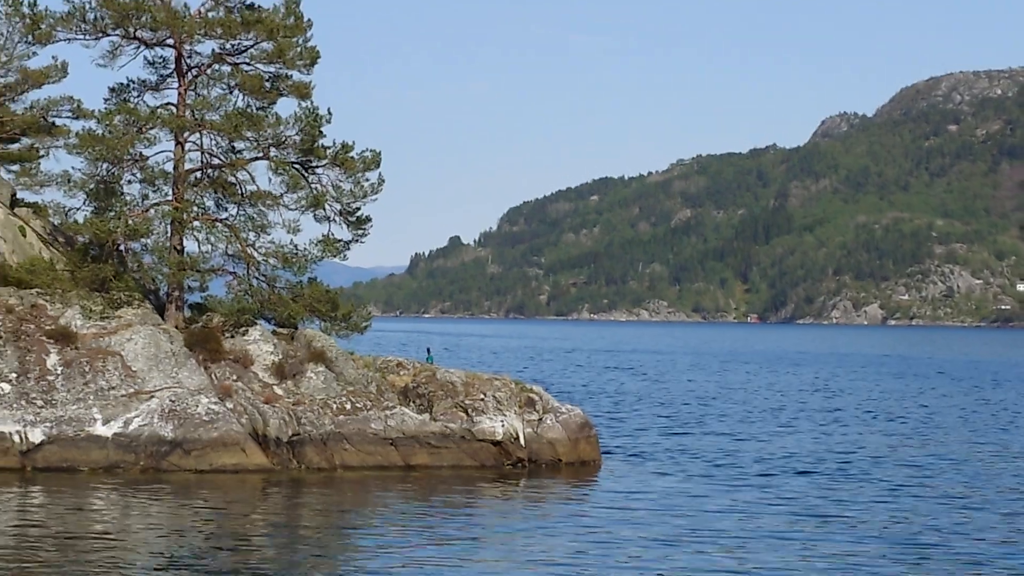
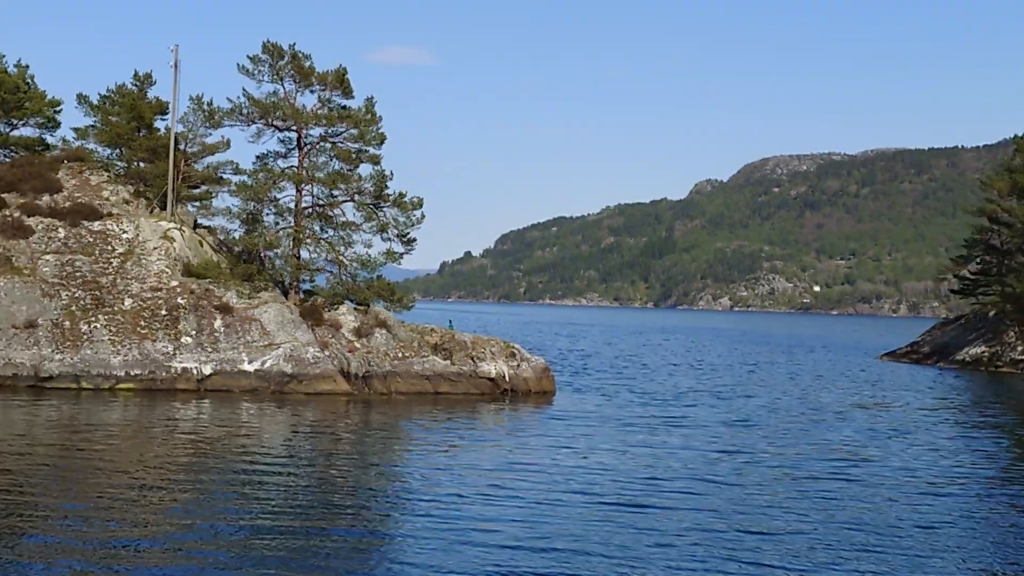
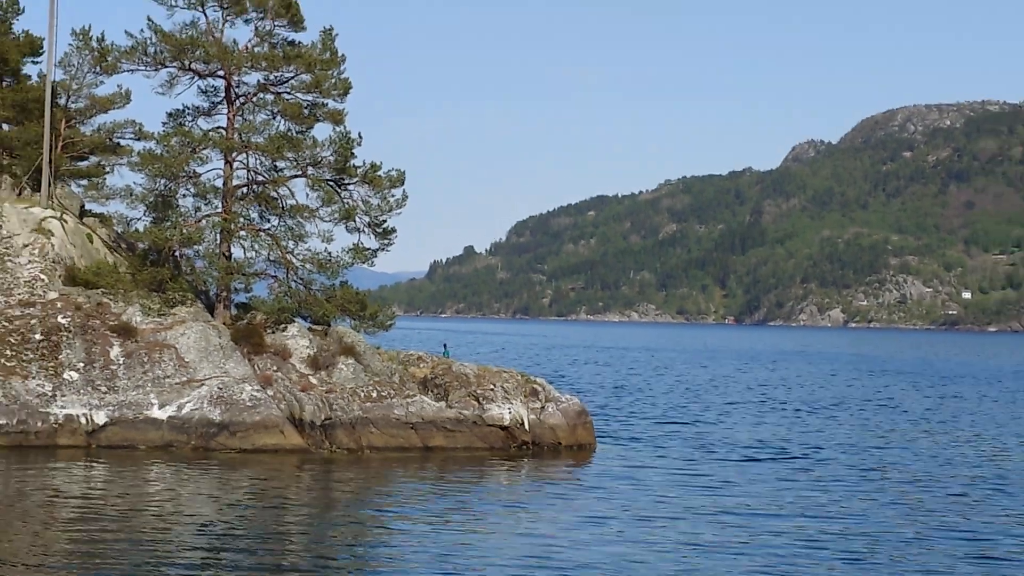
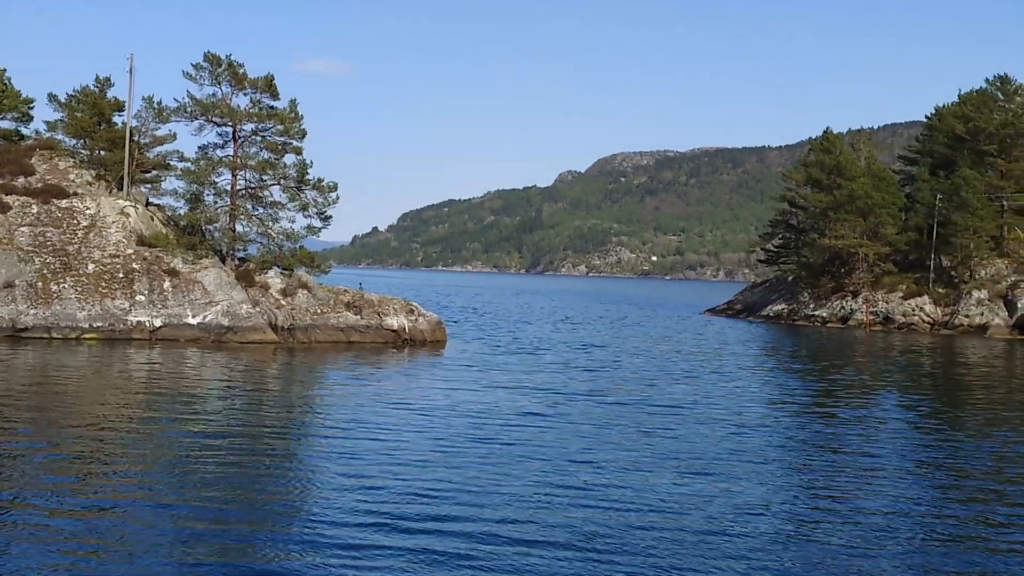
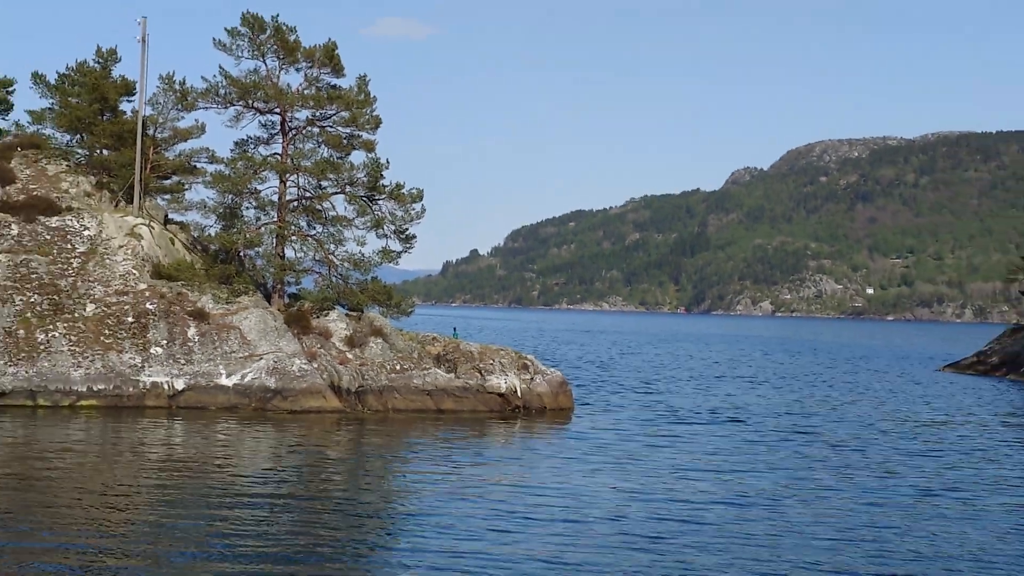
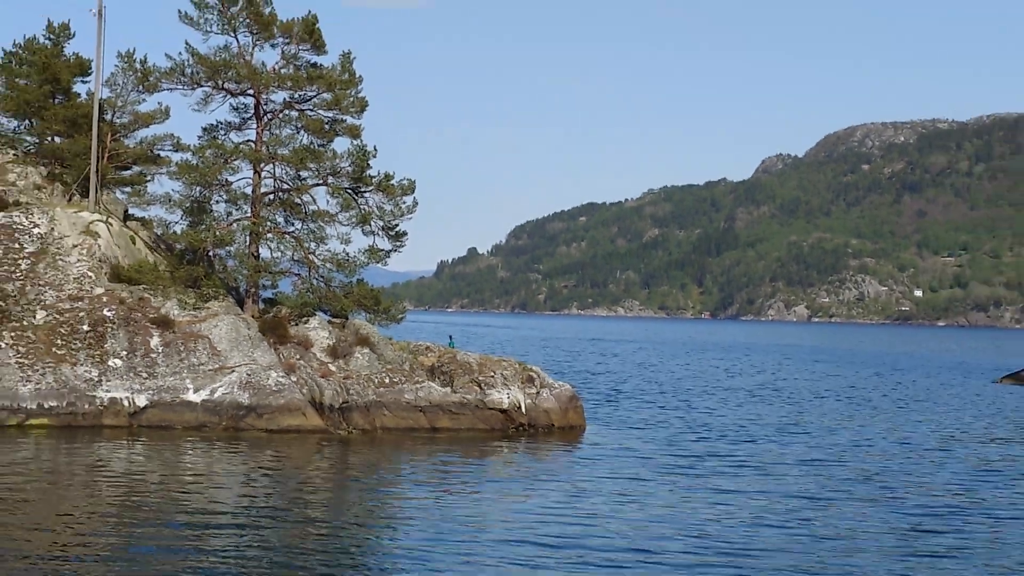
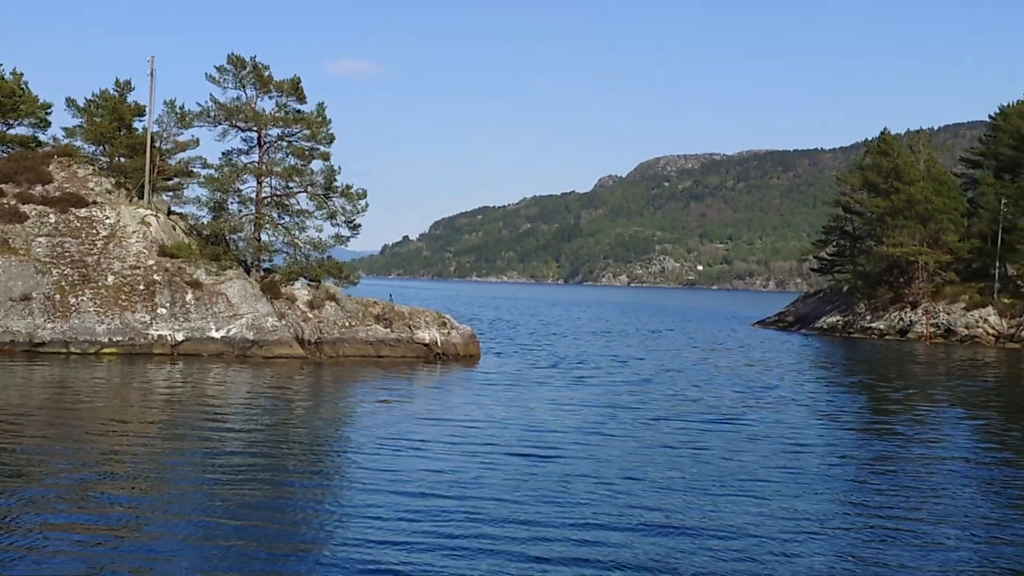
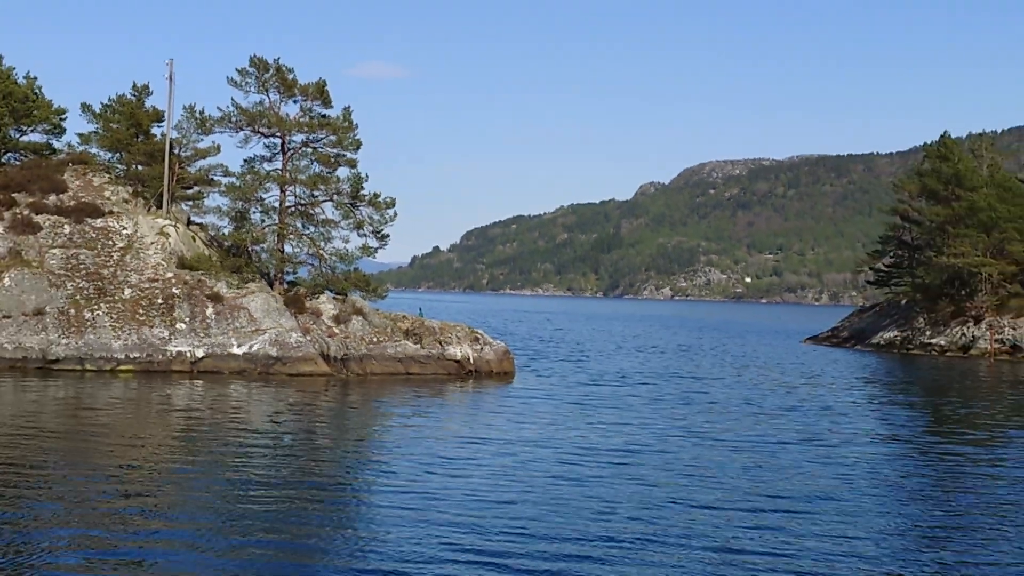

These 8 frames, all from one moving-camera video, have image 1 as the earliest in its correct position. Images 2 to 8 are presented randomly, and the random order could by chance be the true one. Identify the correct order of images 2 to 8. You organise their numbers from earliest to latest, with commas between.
3, 6, 5, 2, 8, 7, 4
